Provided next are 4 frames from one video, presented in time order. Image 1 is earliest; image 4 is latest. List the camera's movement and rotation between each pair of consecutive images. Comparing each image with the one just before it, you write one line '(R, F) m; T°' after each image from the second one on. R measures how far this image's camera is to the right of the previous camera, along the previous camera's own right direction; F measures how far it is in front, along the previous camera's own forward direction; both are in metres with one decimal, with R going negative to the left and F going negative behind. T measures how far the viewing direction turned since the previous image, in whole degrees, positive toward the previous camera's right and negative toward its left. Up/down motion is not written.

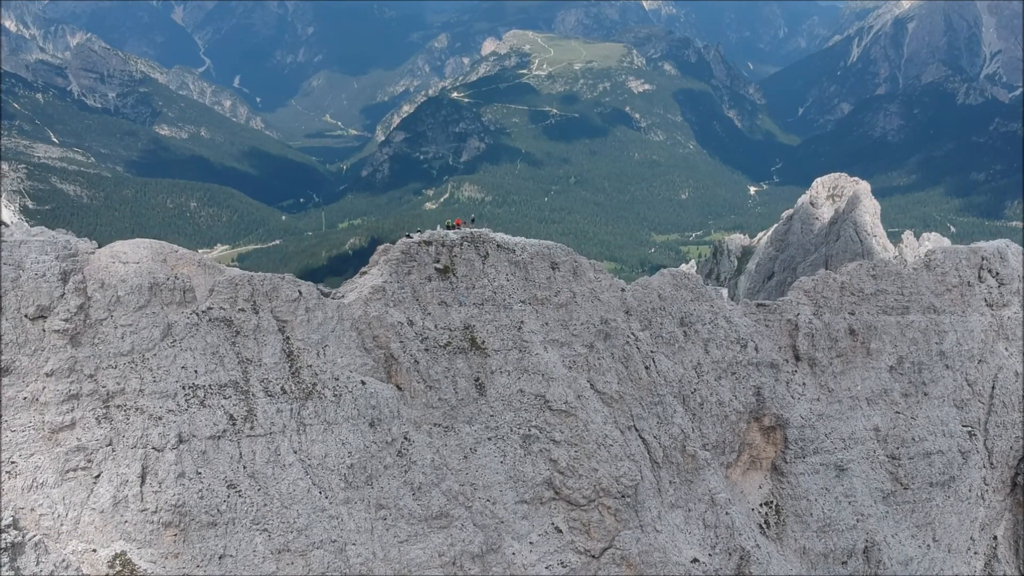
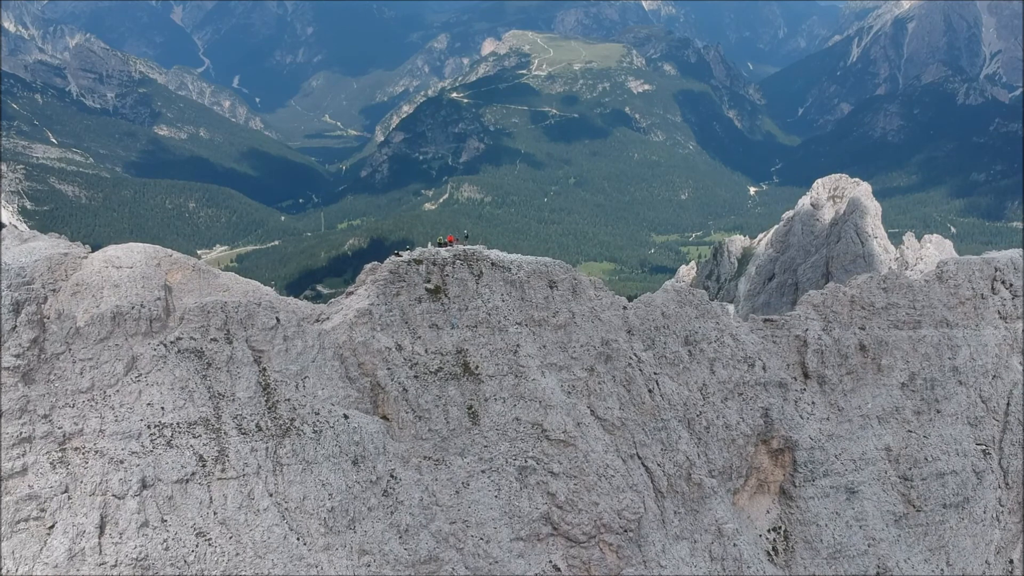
(+0.3, +2.9) m; 0°
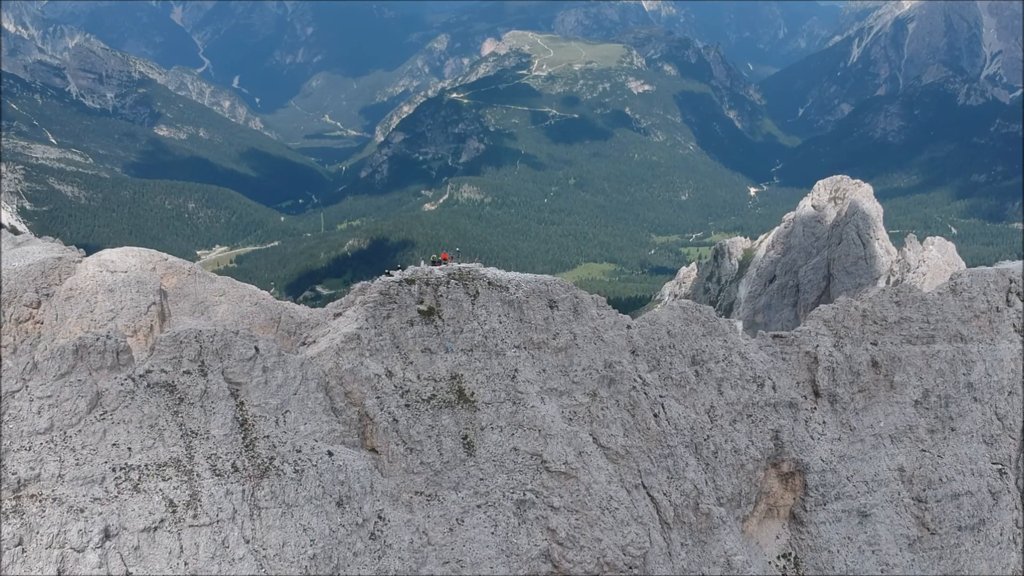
(+0.1, +2.7) m; 0°
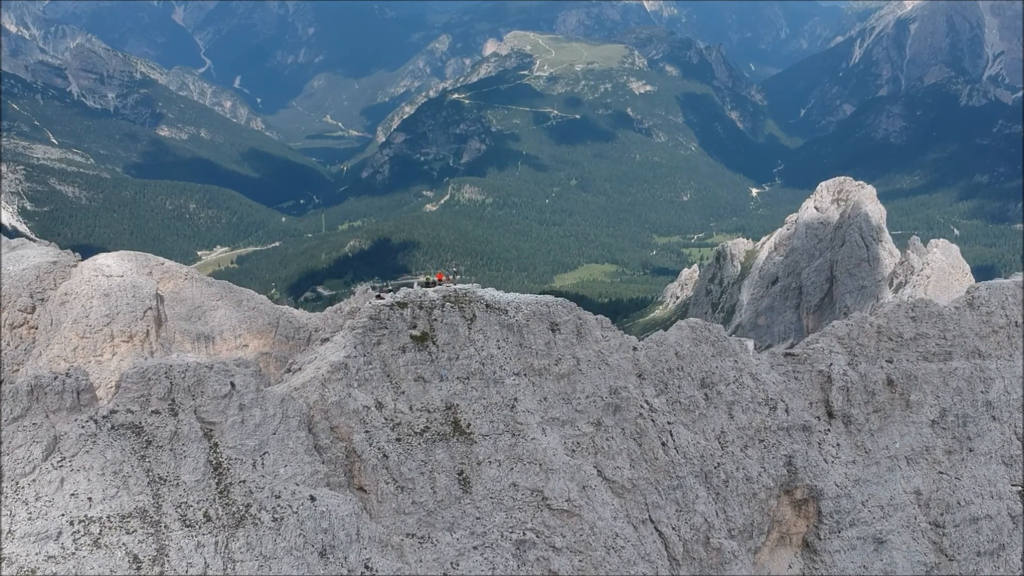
(+0.1, +2.8) m; 0°
